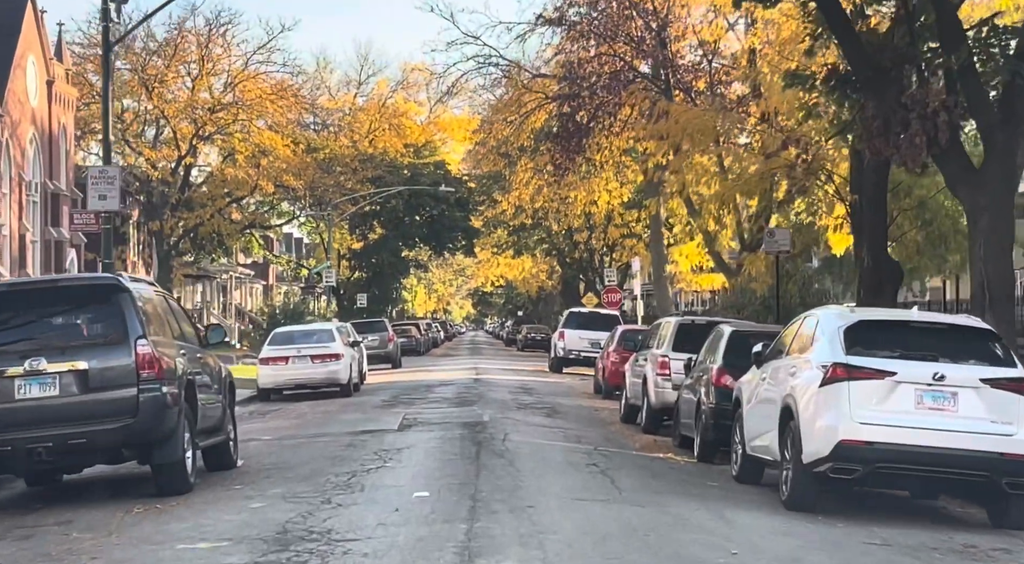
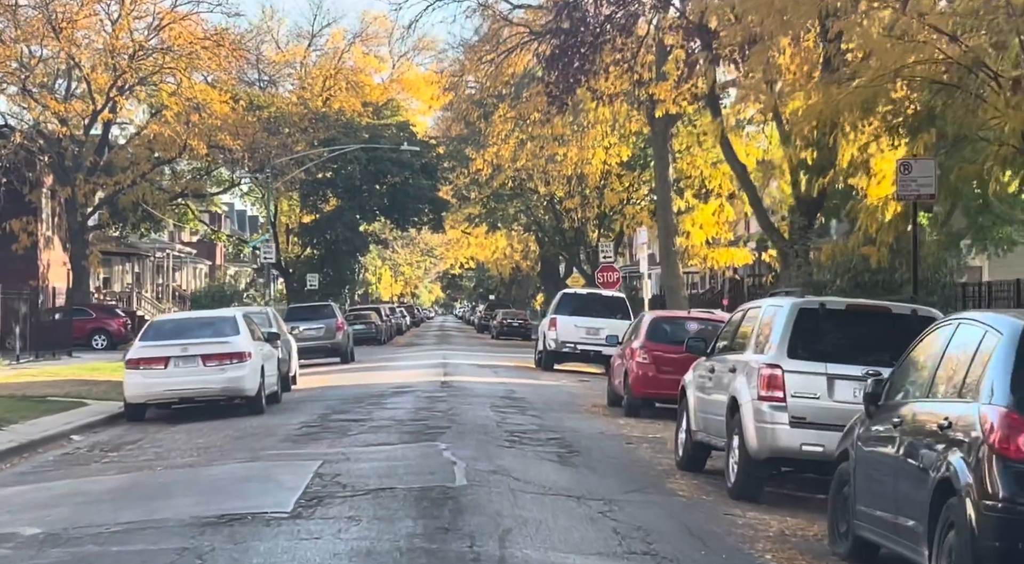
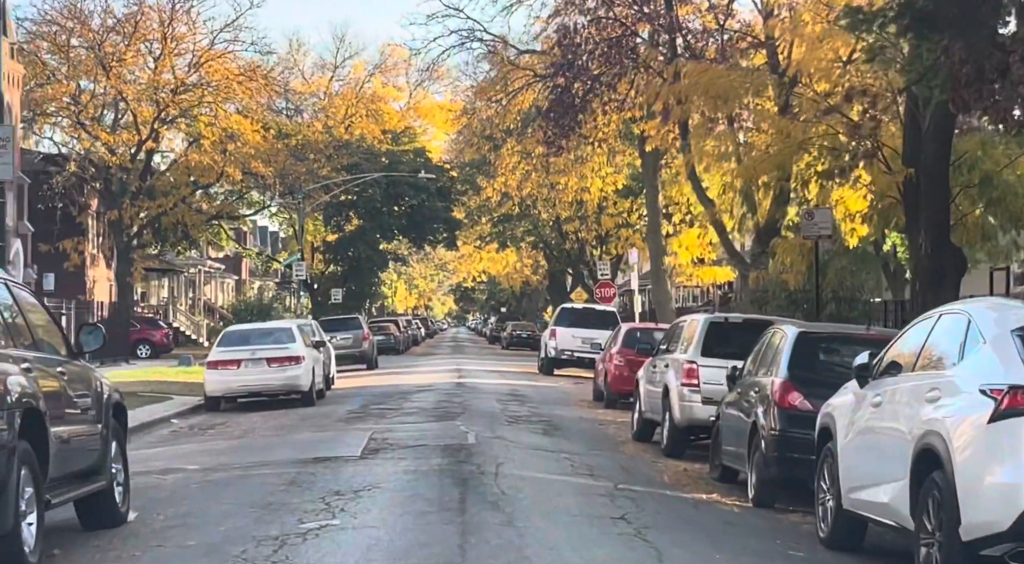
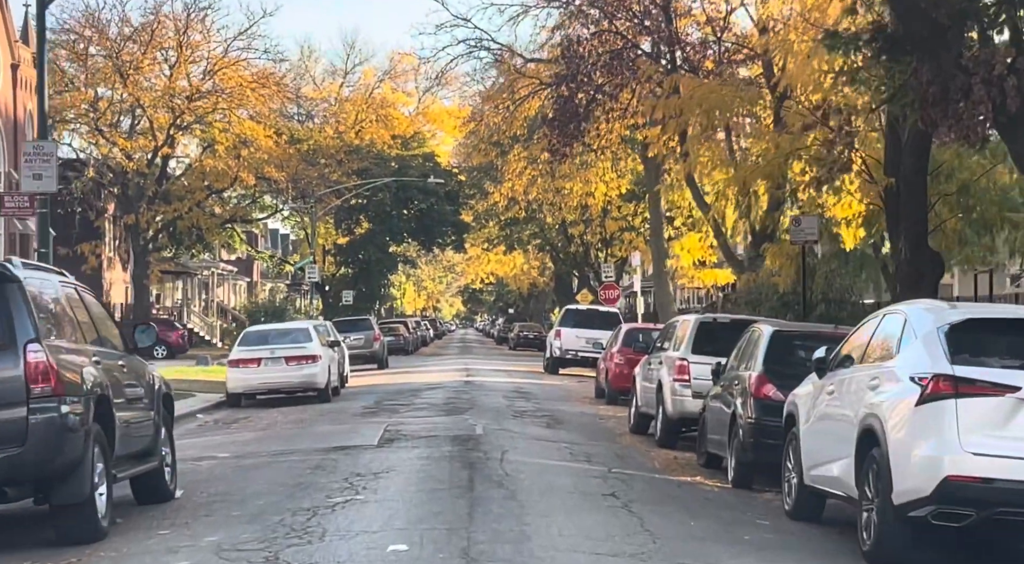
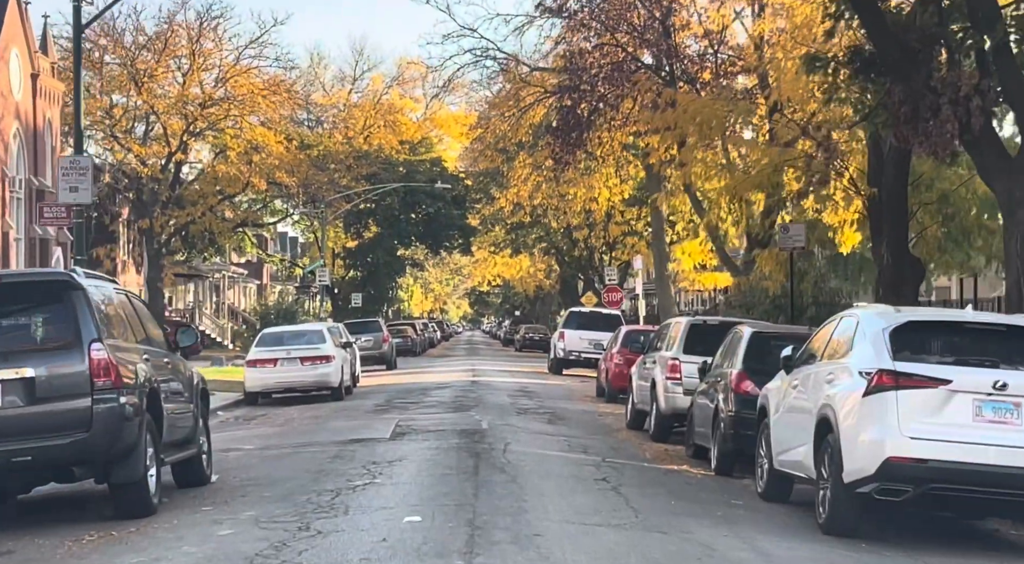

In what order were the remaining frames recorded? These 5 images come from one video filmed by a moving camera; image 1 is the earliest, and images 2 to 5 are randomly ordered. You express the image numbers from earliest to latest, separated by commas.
5, 4, 3, 2
